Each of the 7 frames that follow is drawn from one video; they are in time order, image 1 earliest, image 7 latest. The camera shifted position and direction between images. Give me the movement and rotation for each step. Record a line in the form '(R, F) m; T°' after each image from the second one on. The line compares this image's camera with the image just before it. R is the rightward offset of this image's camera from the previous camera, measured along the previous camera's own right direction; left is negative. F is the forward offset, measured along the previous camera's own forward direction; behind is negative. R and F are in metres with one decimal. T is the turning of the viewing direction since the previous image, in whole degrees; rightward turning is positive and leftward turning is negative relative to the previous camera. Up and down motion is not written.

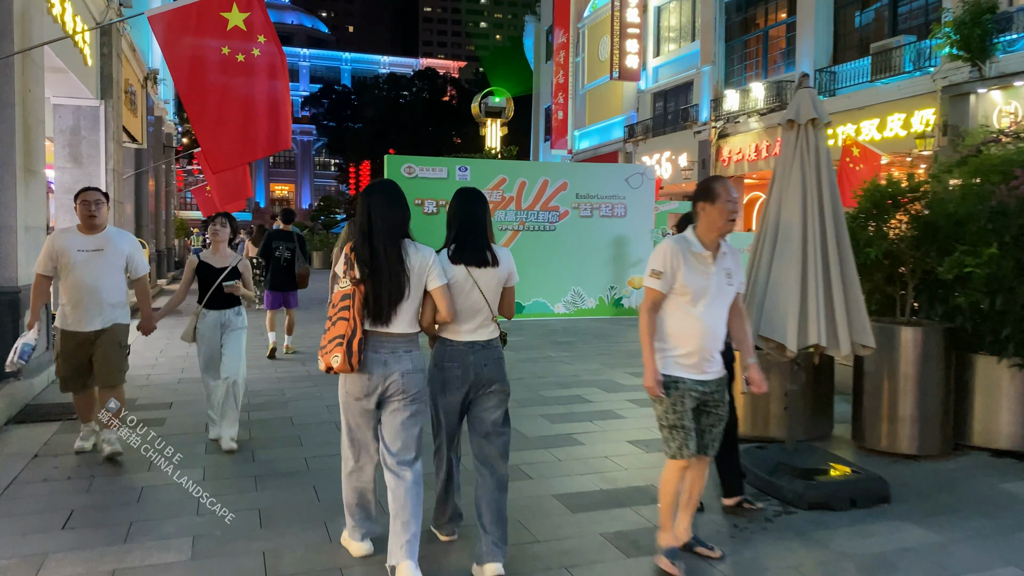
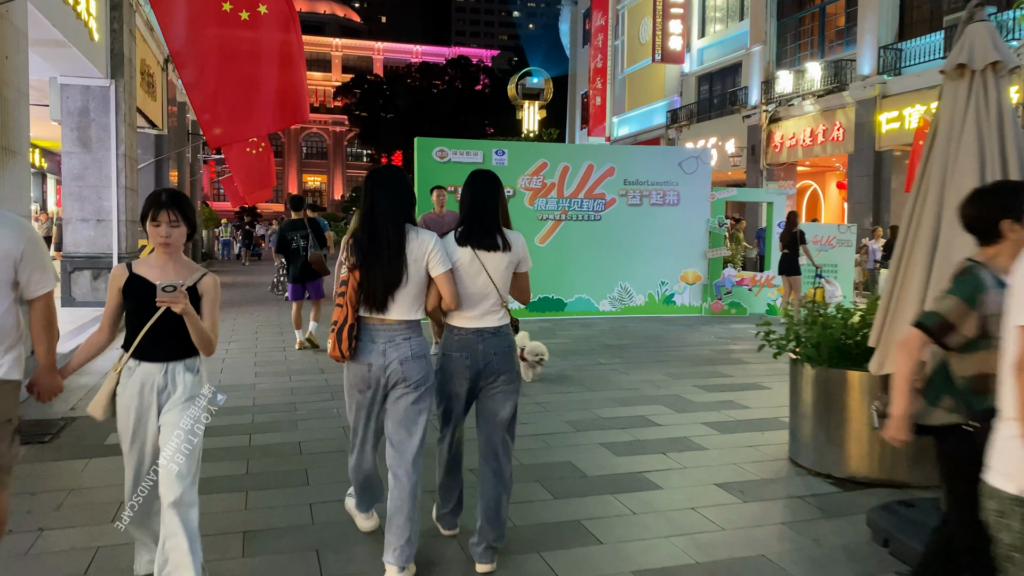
(-0.1, +1.0) m; -2°
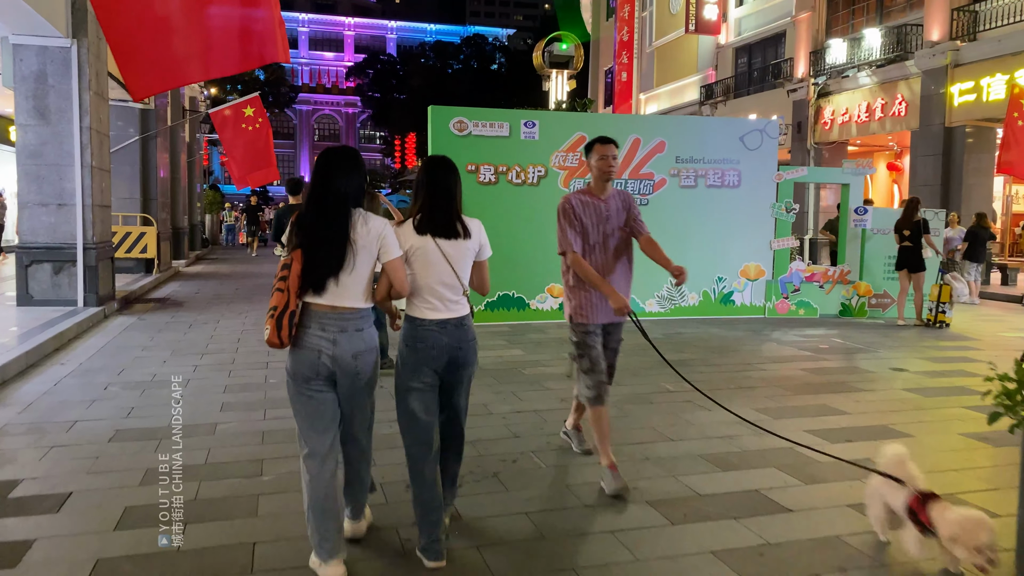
(-0.2, +1.7) m; -1°
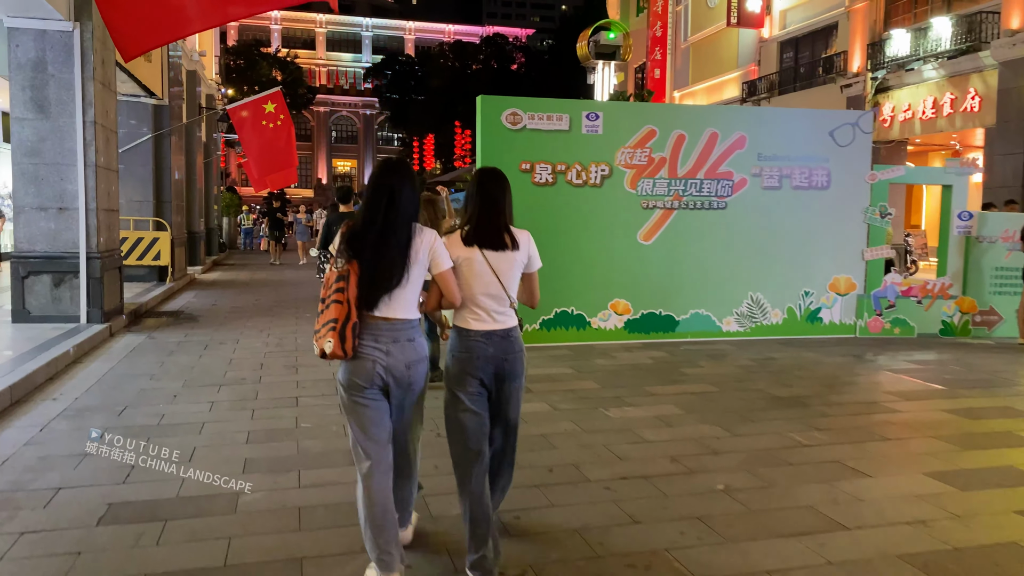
(-0.5, +1.2) m; -1°
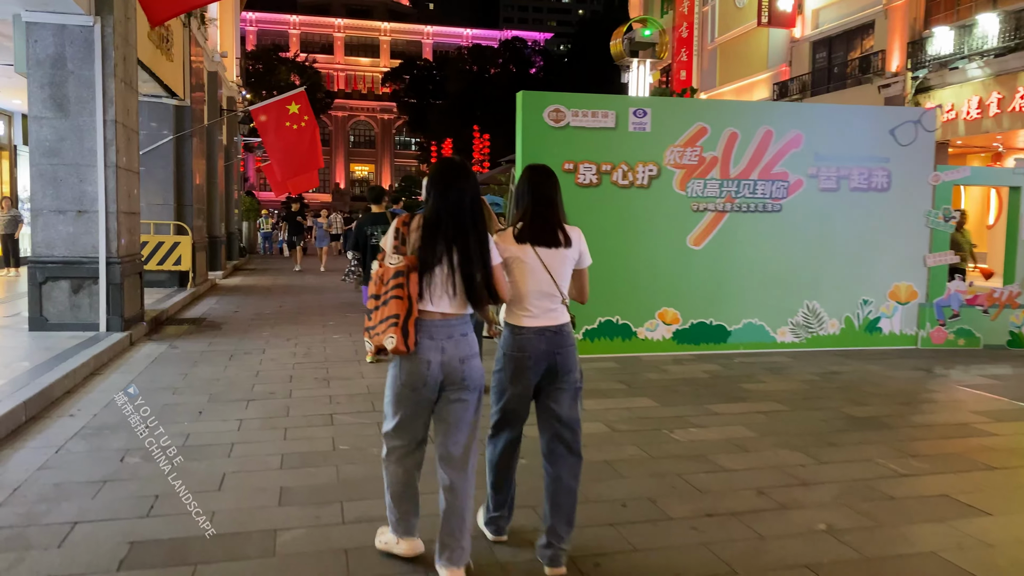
(-0.2, +0.5) m; -1°
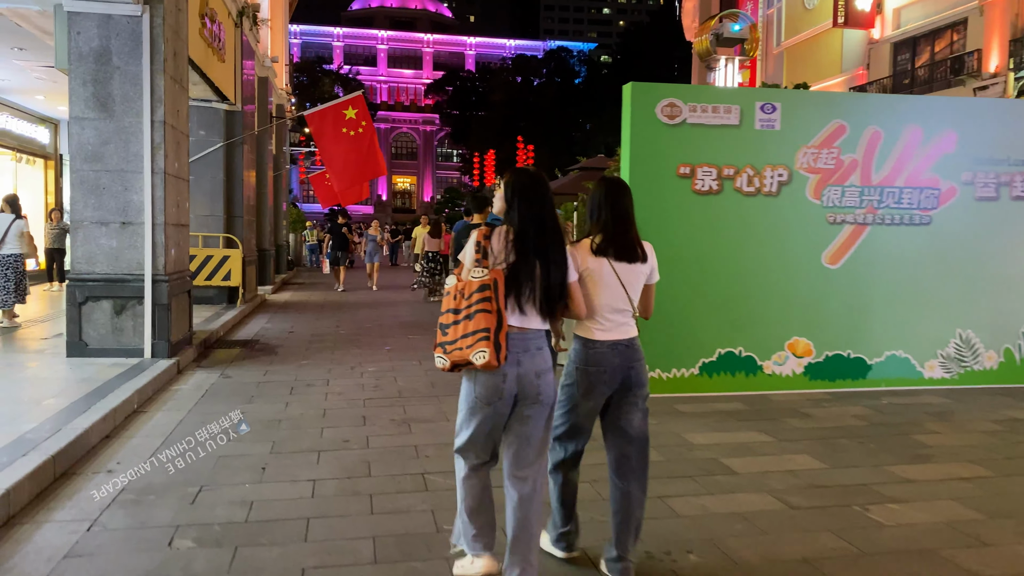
(-0.5, +1.0) m; -3°
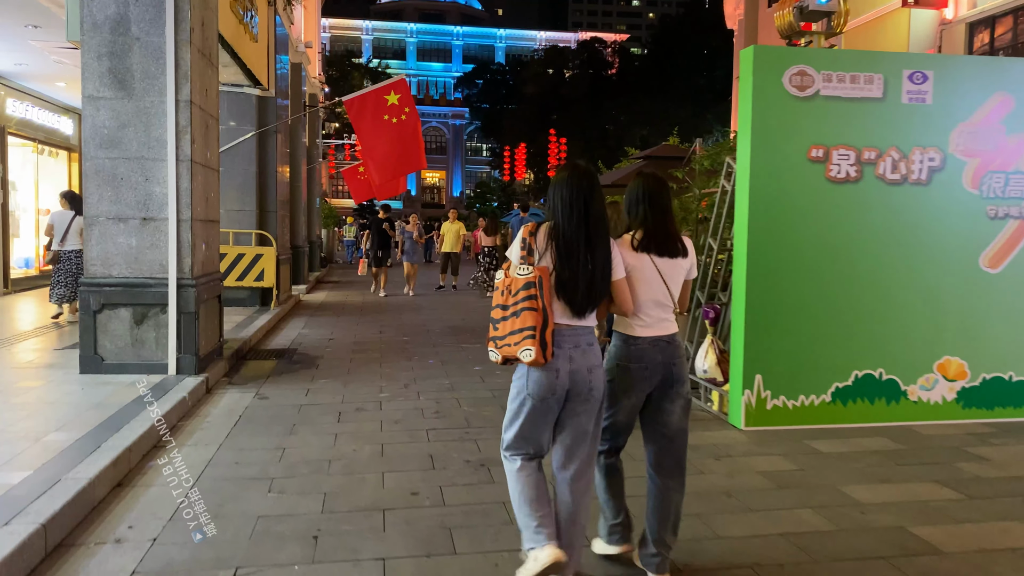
(-0.4, +1.1) m; -2°
